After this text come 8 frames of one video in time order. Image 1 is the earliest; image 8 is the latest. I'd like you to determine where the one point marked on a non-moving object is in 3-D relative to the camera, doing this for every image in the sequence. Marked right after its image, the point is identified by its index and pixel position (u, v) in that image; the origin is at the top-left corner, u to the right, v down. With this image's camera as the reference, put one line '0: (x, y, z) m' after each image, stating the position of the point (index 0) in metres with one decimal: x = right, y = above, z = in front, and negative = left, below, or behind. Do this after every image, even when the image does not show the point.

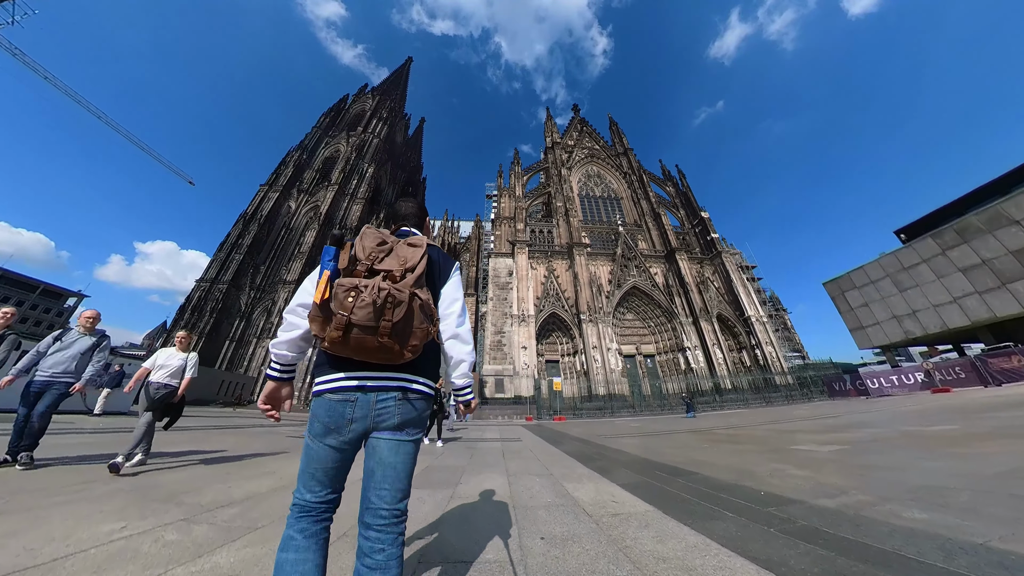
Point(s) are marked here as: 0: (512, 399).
0: (-0.1, -5.4, +16.4) m
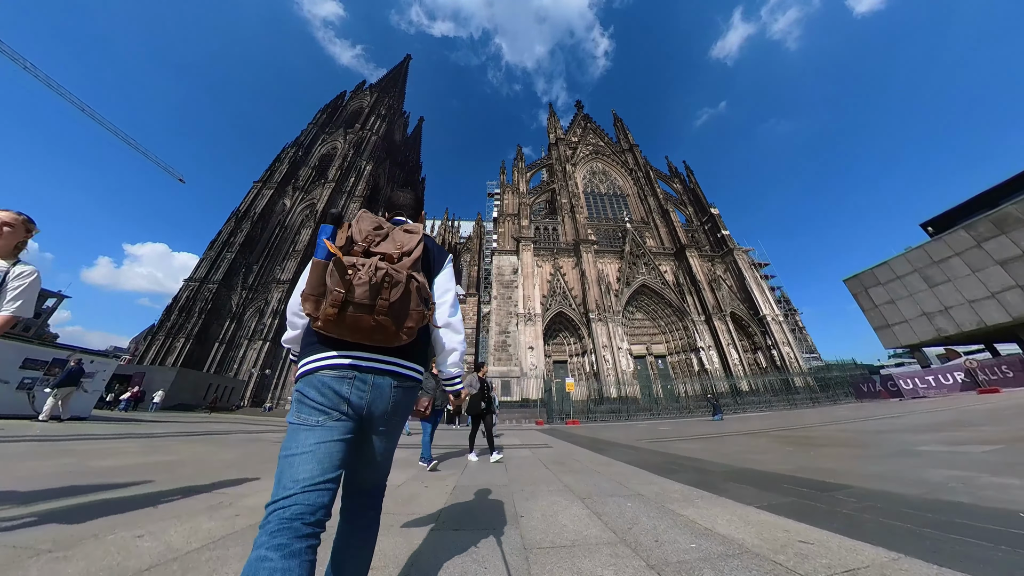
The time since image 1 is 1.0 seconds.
0: (+0.2, -5.3, +15.5) m
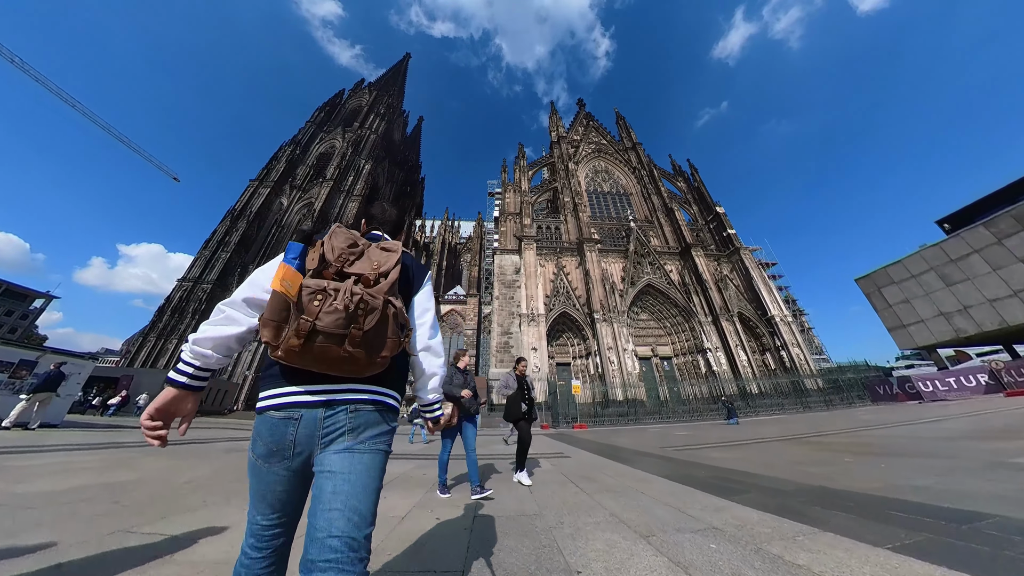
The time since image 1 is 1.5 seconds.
0: (+0.4, -5.2, +15.0) m
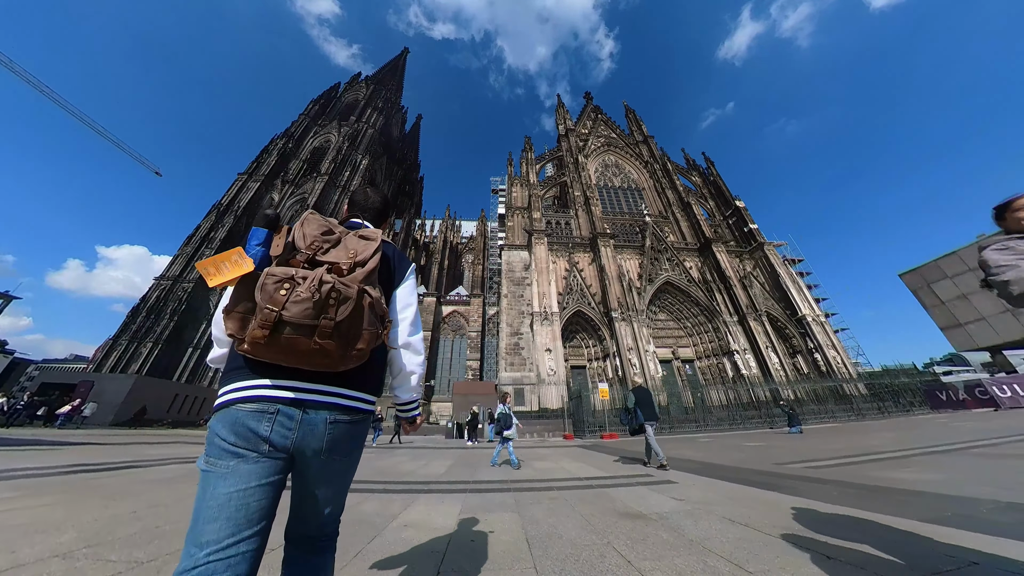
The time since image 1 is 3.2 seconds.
0: (+0.9, -5.0, +13.5) m
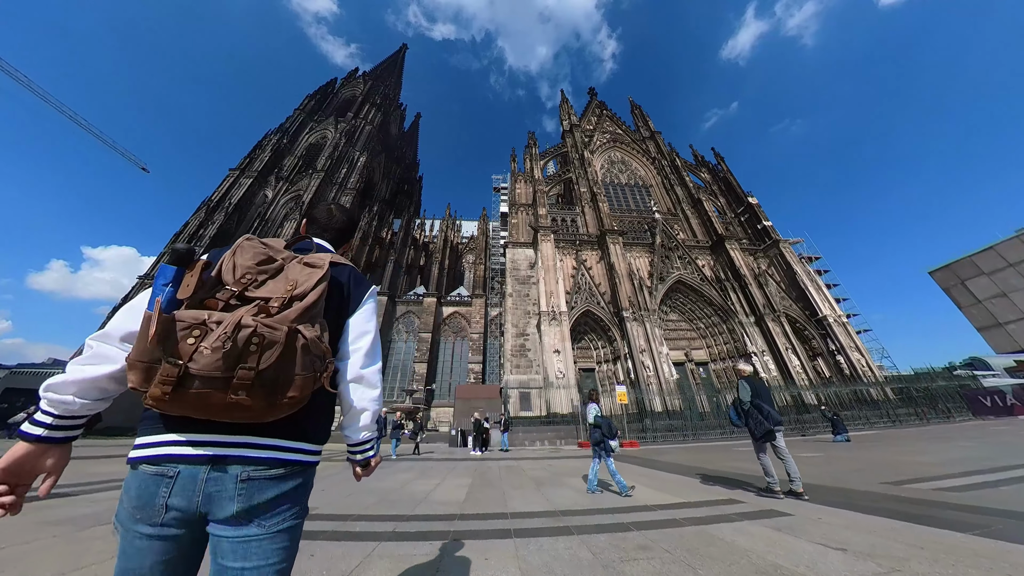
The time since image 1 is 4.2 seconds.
0: (+1.2, -4.9, +12.6) m
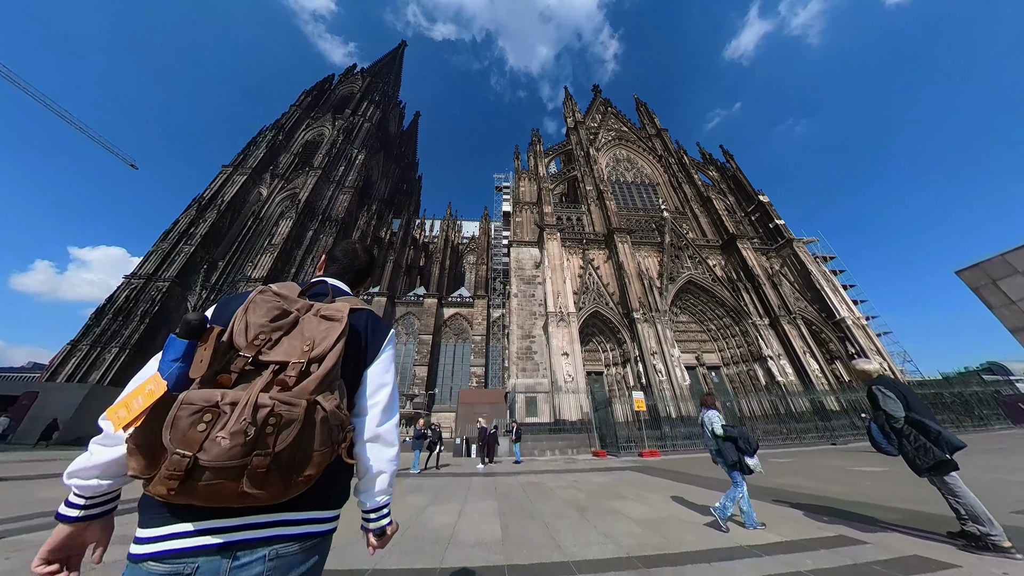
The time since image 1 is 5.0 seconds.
0: (+1.5, -4.9, +11.9) m
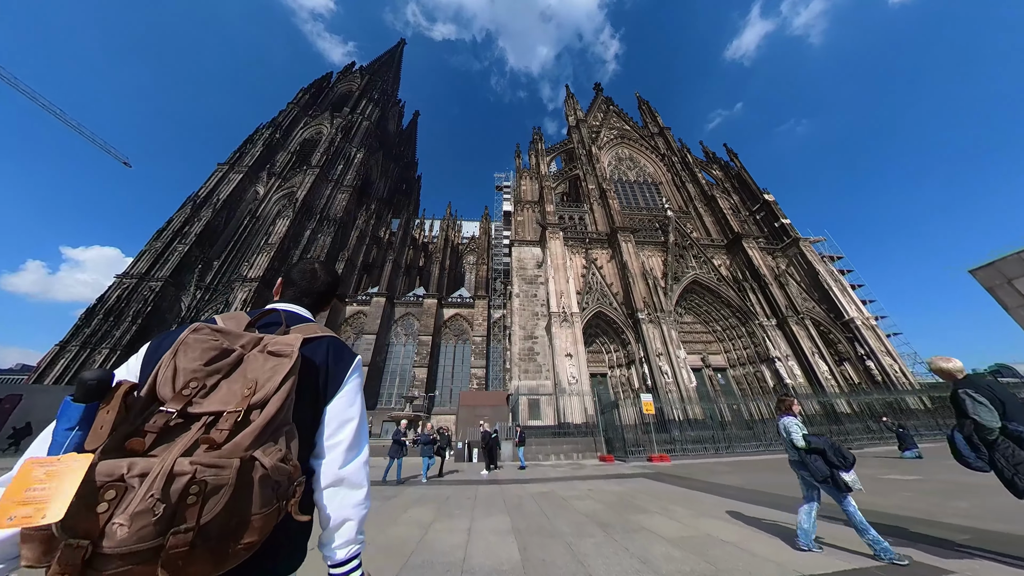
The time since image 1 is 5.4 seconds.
0: (+1.6, -4.8, +11.5) m
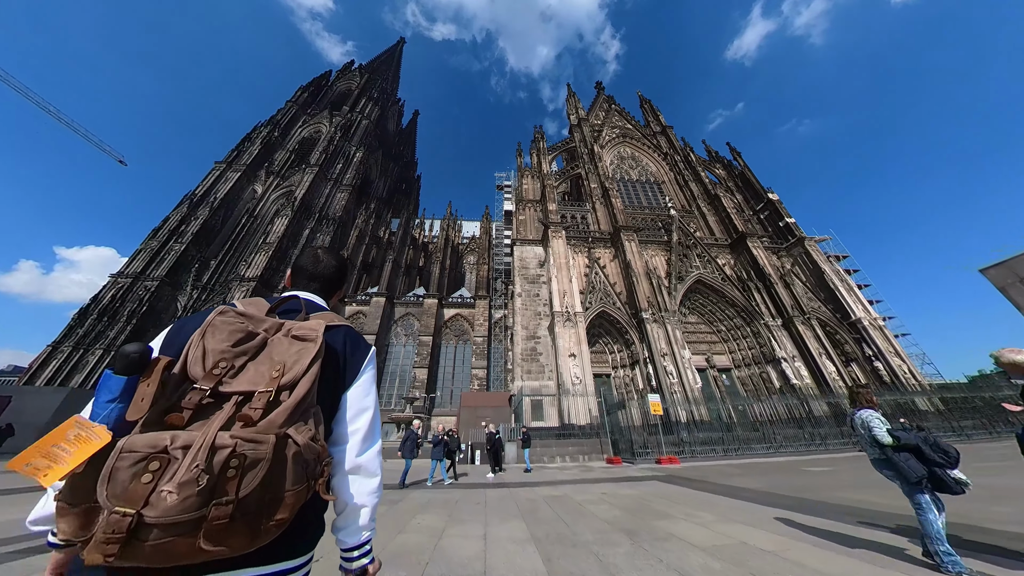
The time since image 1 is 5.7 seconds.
0: (+1.7, -4.8, +11.3) m
